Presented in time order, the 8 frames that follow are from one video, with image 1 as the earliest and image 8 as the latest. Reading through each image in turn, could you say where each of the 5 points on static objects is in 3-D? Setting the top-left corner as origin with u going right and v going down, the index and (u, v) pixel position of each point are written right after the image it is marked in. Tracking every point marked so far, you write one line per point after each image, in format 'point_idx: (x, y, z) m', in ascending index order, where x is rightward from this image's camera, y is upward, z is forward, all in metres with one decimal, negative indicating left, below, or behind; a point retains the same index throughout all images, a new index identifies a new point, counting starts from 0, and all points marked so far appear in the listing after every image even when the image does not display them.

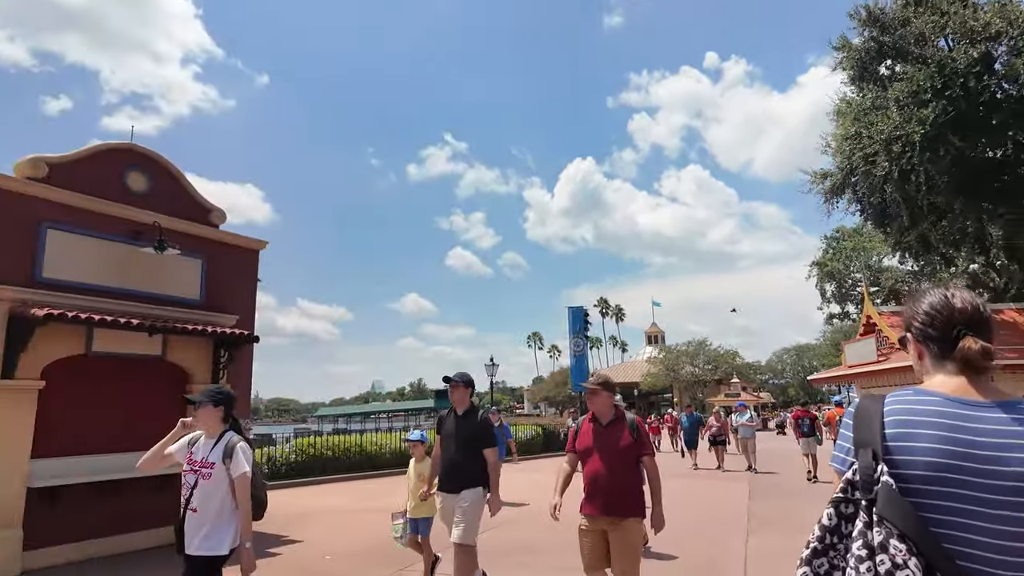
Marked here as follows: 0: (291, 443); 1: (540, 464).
0: (-6.0, -4.1, +15.9) m
1: (+0.8, -5.9, +19.5) m
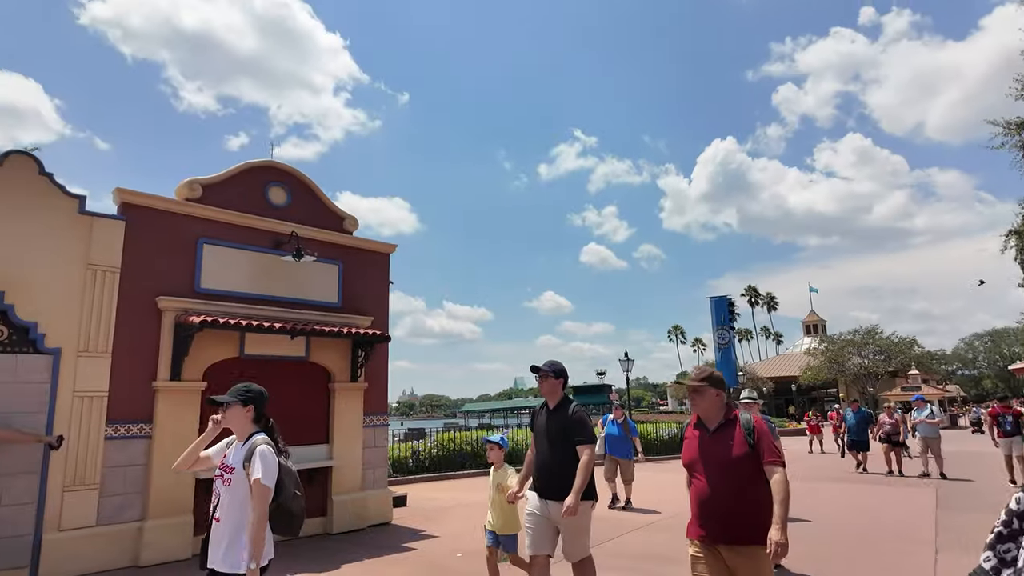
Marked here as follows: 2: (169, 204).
0: (-2.3, -4.2, +16.5) m
1: (+5.2, -5.5, +18.4) m
2: (-4.4, +1.1, +7.7) m
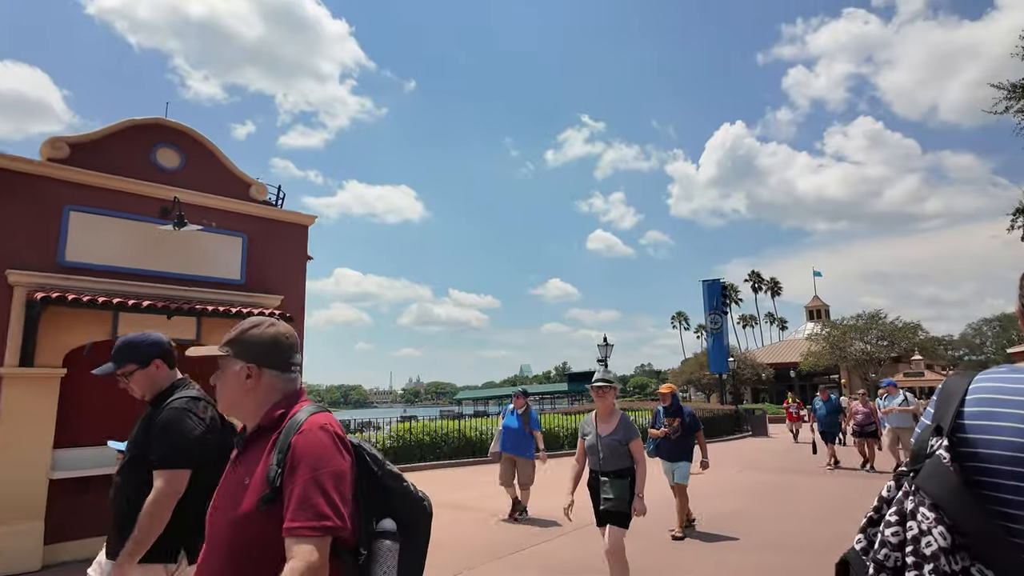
0: (-3.2, -3.7, +15.6) m
1: (+4.4, -5.0, +17.4) m
2: (-5.5, +1.4, +6.7) m
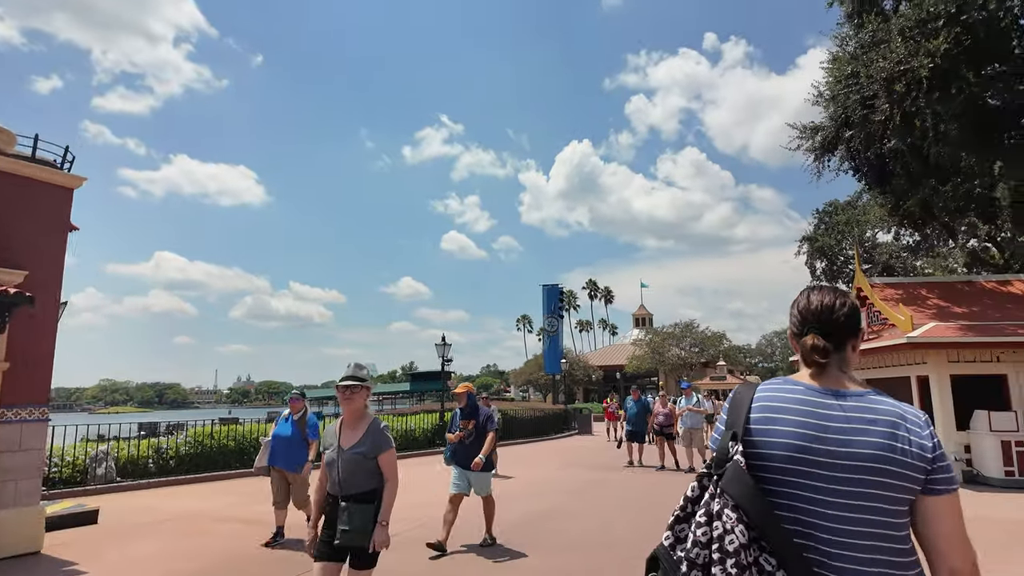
0: (-7.5, -3.3, +13.8) m
1: (-0.7, -5.0, +17.4) m
2: (-7.2, +1.8, +4.6) m
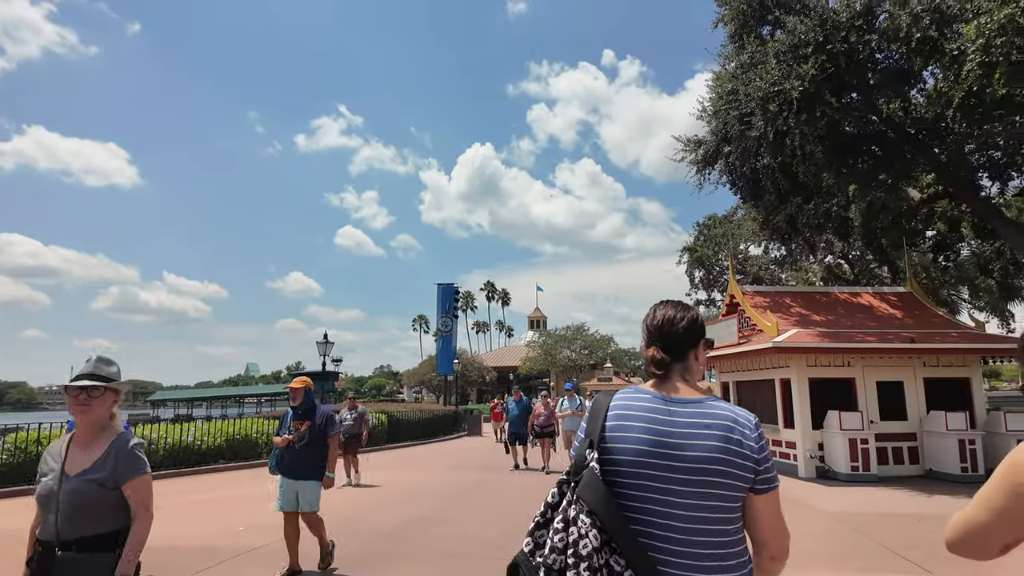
0: (-10.0, -3.0, +11.8) m
1: (-4.0, -4.9, +16.6) m
2: (-8.0, +2.1, +2.9) m
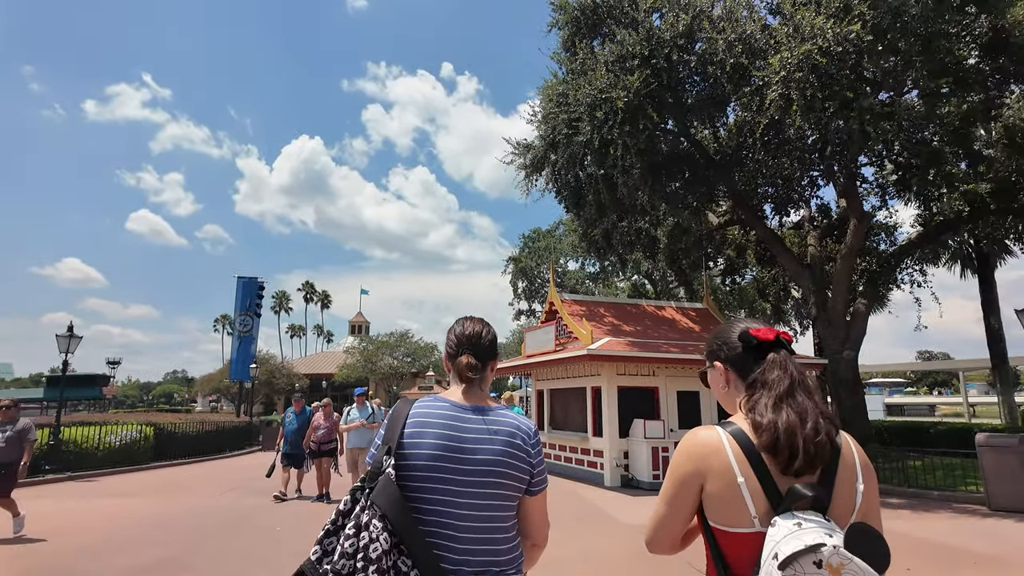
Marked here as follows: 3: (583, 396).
0: (-13.2, -2.2, +7.2) m
1: (-8.8, -4.5, +13.5) m
2: (-8.4, +2.8, -0.7) m
3: (+1.8, -2.7, +14.9) m
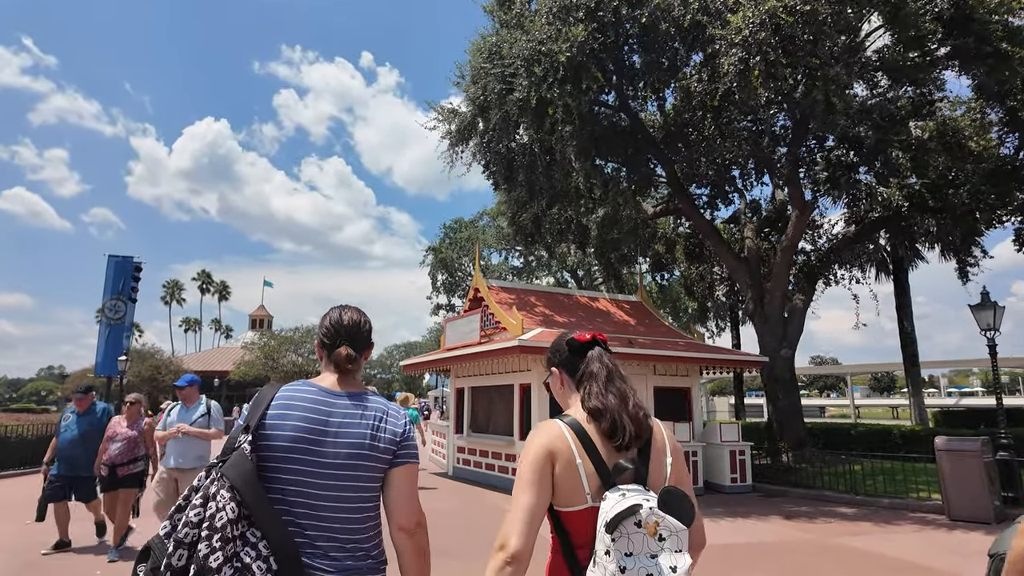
0: (-13.8, -1.4, +3.5) m
1: (-10.4, -3.8, +10.3) m
2: (-7.8, +3.4, -3.7) m
3: (-0.1, -2.4, +13.2) m
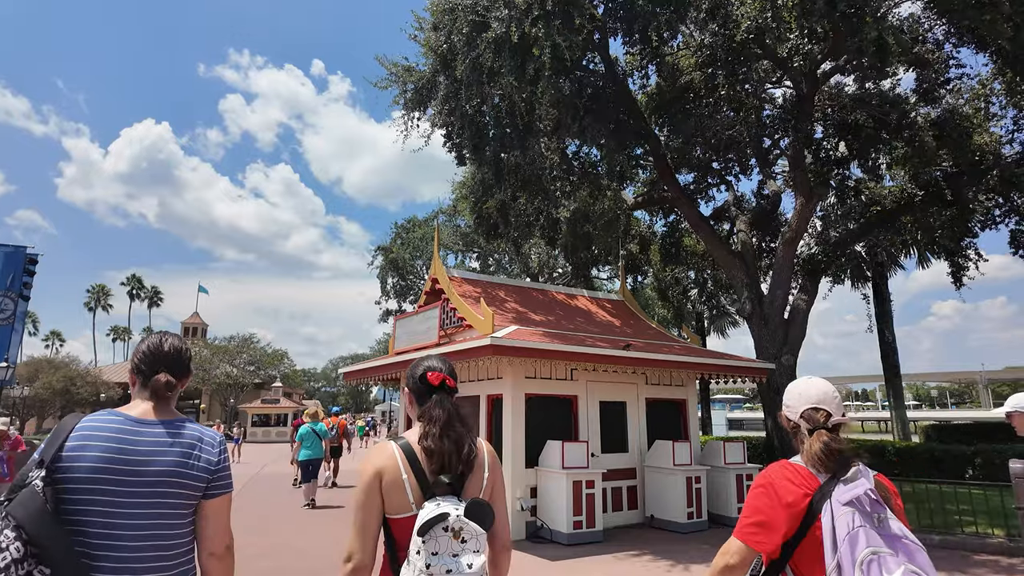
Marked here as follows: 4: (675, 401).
0: (-13.5, -0.8, 0.0) m
1: (-10.8, -3.4, +7.0) m
2: (-7.0, +4.1, -6.5) m
3: (-0.7, -2.2, +10.8) m
4: (+3.1, -2.2, +11.5) m
